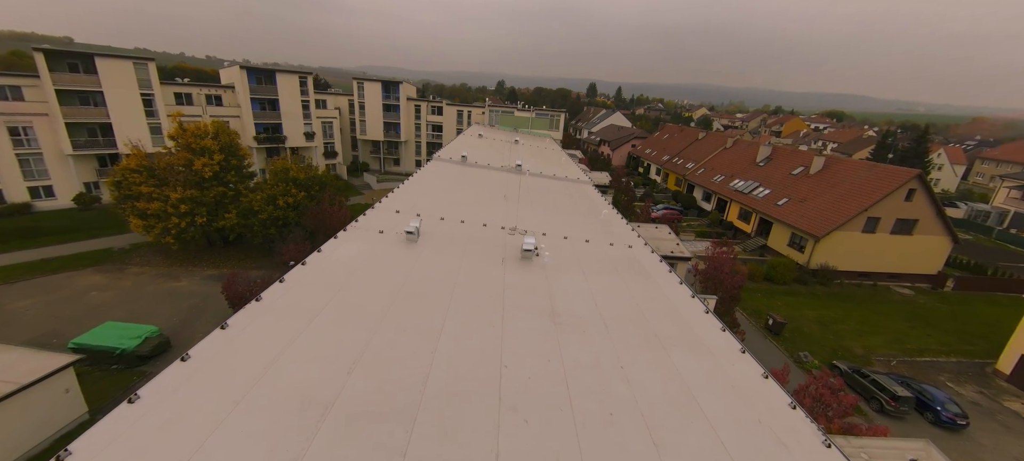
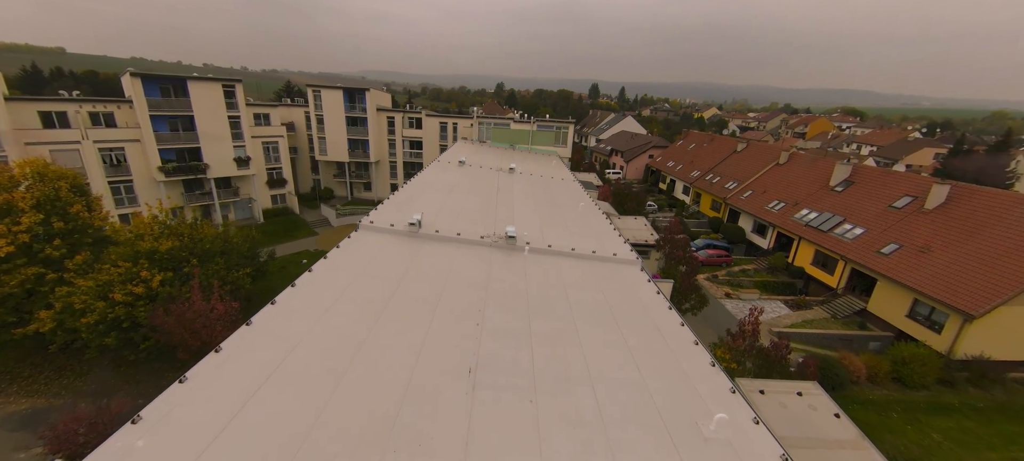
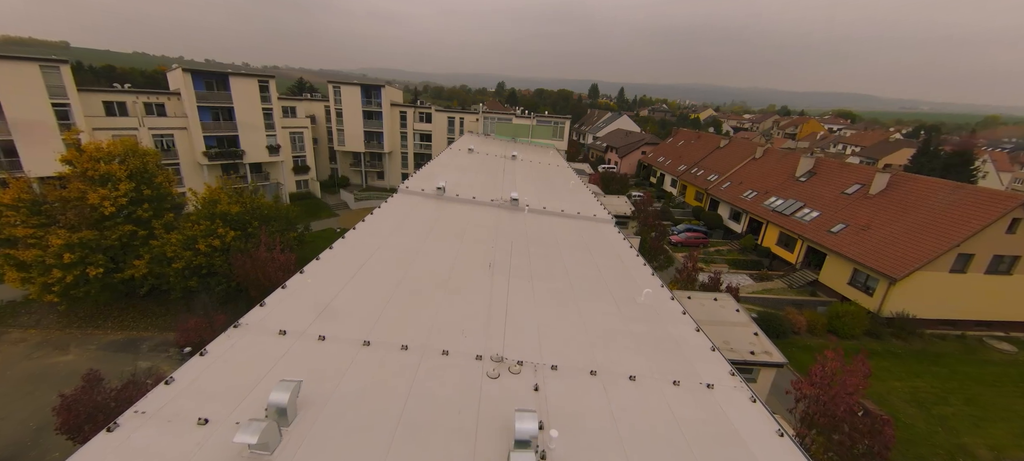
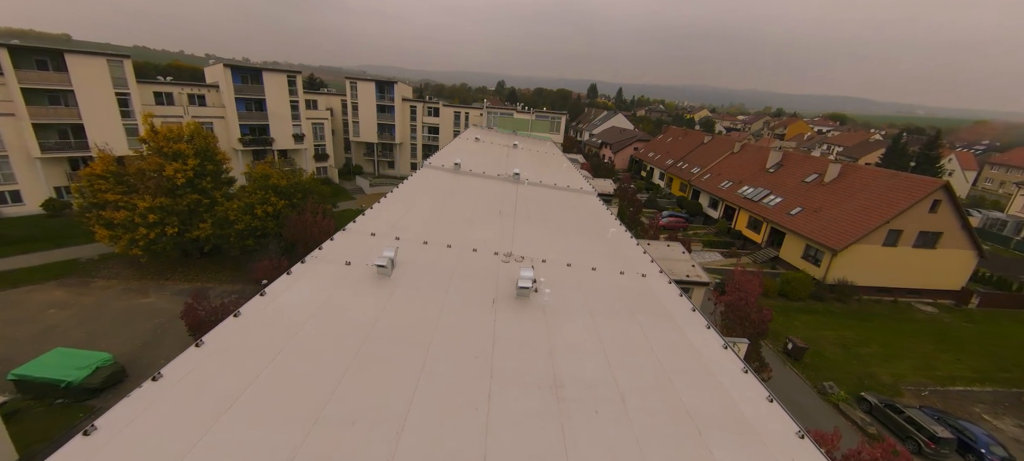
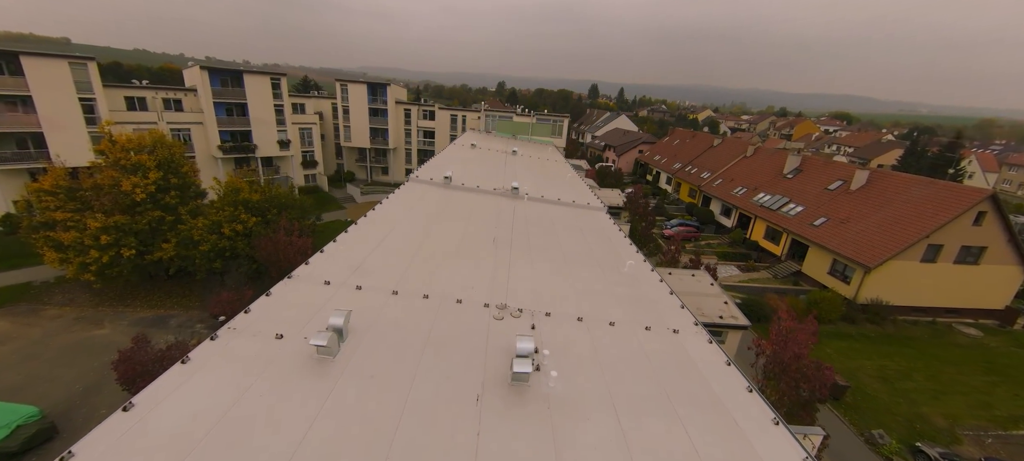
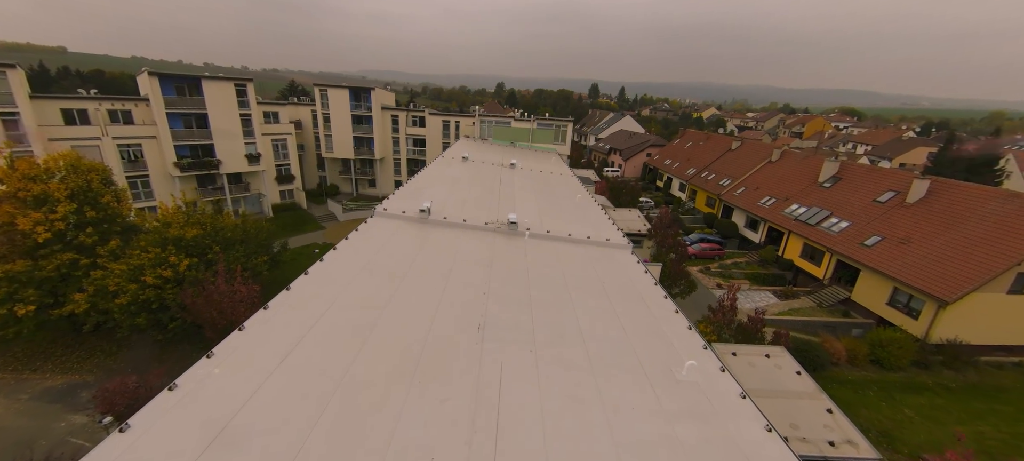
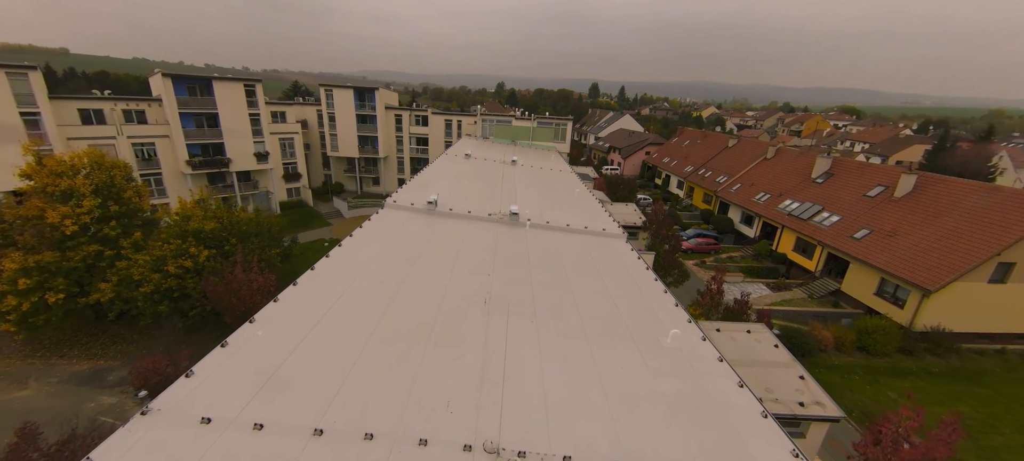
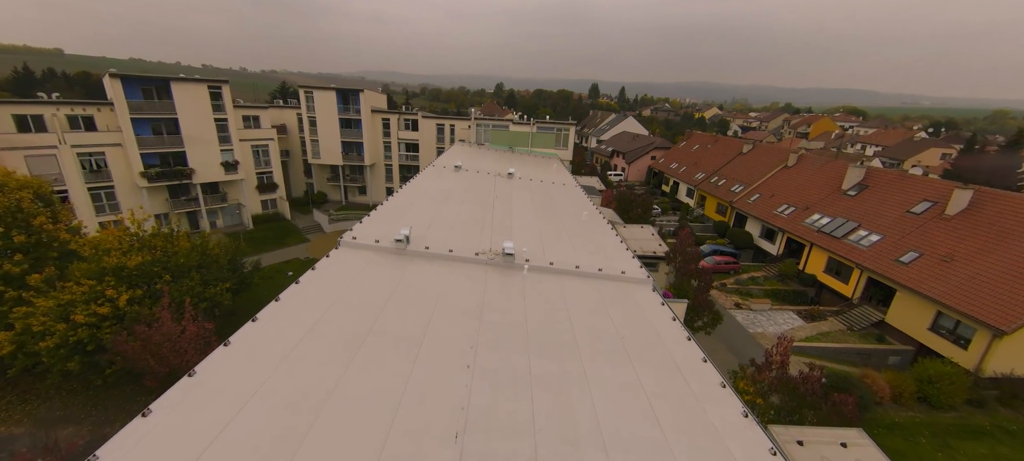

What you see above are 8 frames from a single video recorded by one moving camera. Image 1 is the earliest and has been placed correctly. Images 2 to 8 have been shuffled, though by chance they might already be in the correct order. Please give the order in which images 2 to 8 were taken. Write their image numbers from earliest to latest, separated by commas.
4, 5, 3, 7, 6, 2, 8
